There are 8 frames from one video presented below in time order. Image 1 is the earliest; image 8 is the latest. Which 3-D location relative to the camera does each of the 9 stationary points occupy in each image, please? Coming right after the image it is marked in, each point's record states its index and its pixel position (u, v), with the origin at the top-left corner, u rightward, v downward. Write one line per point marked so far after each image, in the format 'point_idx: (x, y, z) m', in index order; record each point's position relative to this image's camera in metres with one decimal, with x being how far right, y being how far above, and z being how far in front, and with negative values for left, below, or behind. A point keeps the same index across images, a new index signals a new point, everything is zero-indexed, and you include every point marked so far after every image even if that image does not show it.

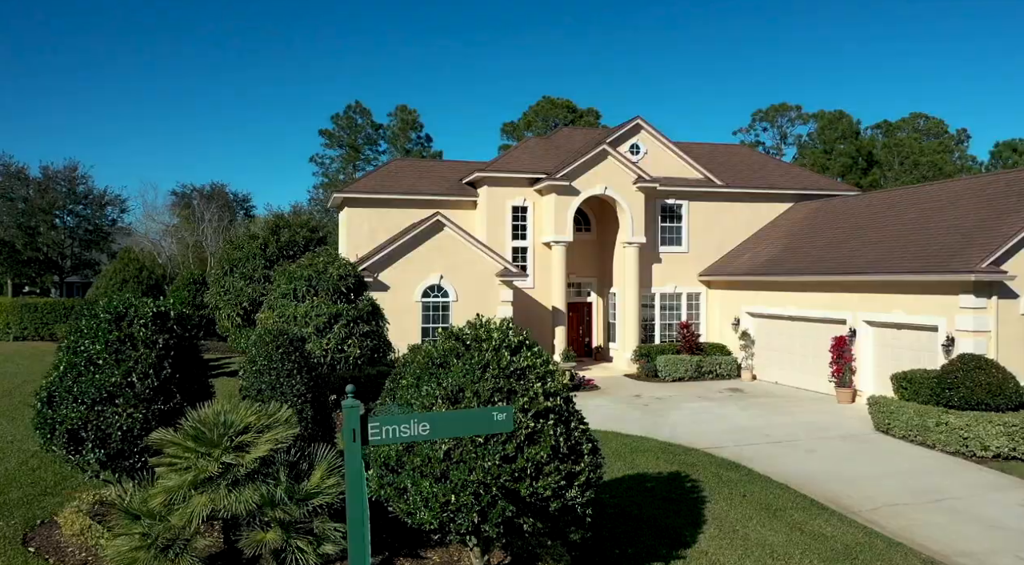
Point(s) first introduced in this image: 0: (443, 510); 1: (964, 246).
0: (-0.6, -1.9, +7.0) m
1: (+9.3, +0.8, +16.9) m
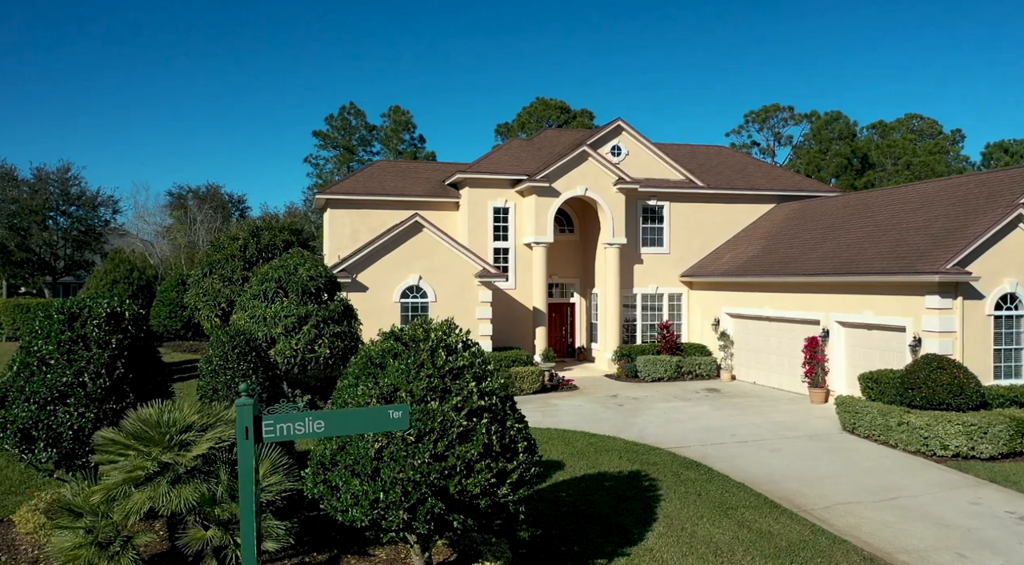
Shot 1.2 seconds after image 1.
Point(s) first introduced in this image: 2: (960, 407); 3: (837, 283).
0: (-1.2, -1.9, +7.1) m
1: (+8.7, +0.7, +17.0) m
2: (+7.8, -2.2, +14.4) m
3: (+7.5, 0.0, +19.1) m
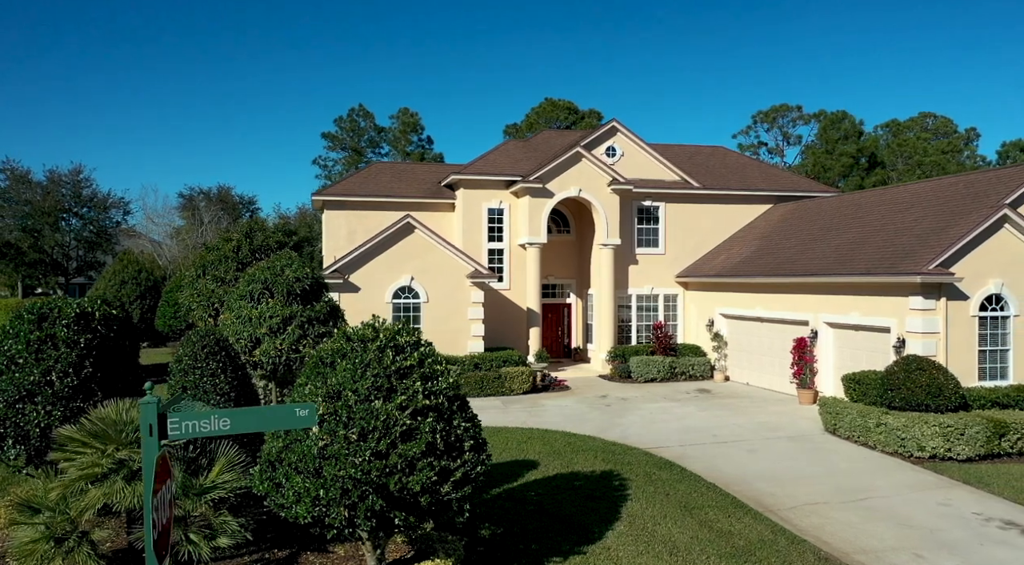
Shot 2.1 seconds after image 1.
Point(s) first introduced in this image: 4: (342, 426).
0: (-1.7, -2.0, +7.3) m
1: (+8.3, +0.7, +16.9) m
2: (+7.4, -2.2, +14.3) m
3: (+7.2, 0.0, +19.1) m
4: (-1.5, -1.3, +7.4) m
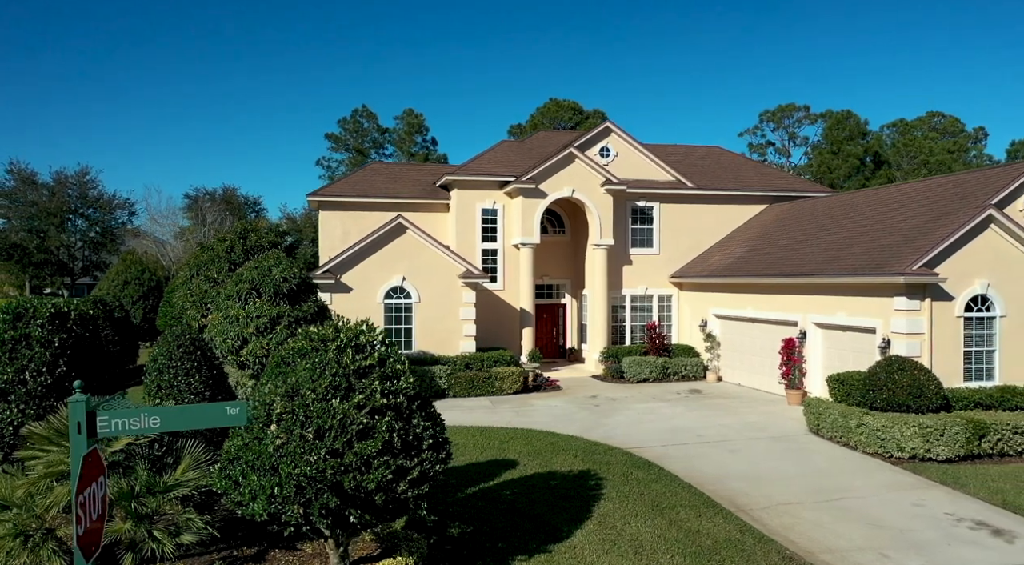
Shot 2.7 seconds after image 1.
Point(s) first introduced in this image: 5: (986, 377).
0: (-2.2, -2.0, +7.4) m
1: (+8.0, +0.7, +16.9) m
2: (+7.1, -2.2, +14.3) m
3: (+7.0, 0.0, +19.0) m
4: (-1.9, -1.3, +7.5) m
5: (+9.4, -1.9, +16.4) m
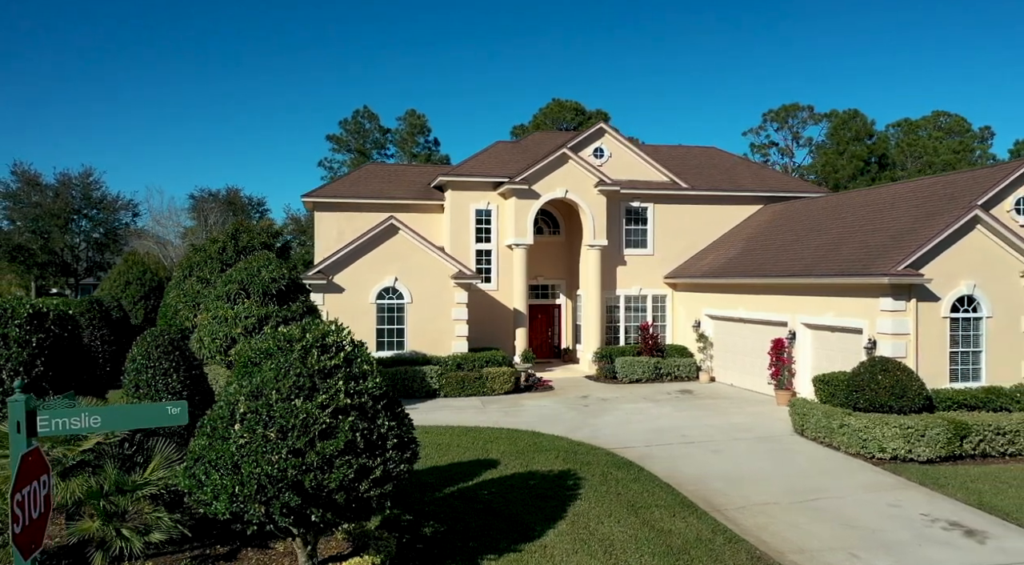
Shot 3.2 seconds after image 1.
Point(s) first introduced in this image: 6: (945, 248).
0: (-2.5, -2.0, +7.4) m
1: (+7.7, +0.7, +16.9) m
2: (+6.8, -2.2, +14.3) m
3: (+6.7, -0.1, +19.0) m
4: (-2.3, -1.3, +7.6) m
5: (+9.1, -1.9, +16.4) m
6: (+8.4, +0.7, +16.1) m
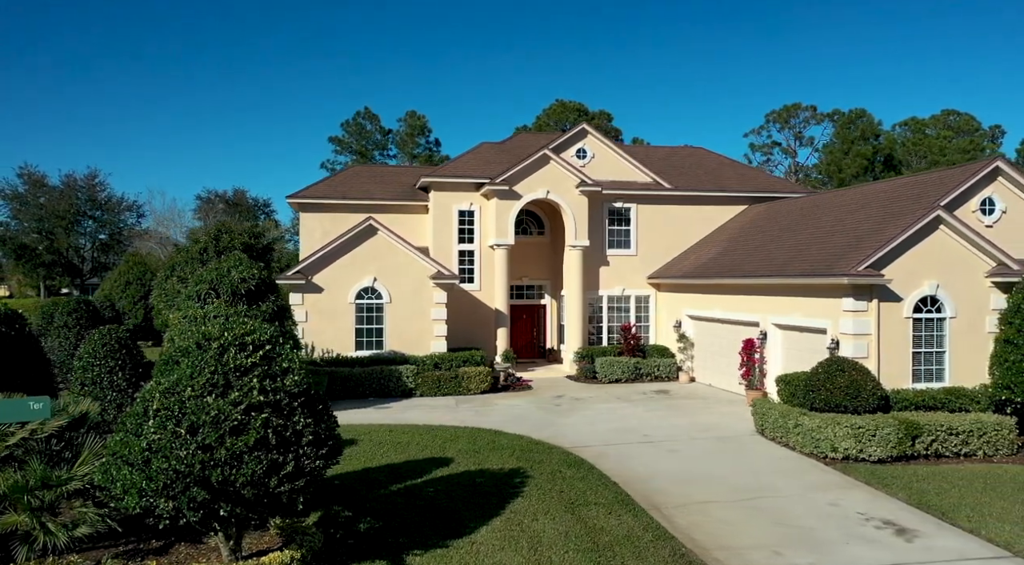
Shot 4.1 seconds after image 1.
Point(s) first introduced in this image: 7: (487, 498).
0: (-3.4, -2.0, +7.6) m
1: (+7.0, +0.7, +16.9) m
2: (+6.0, -2.2, +14.3) m
3: (+6.0, -0.1, +19.1) m
4: (-3.2, -1.3, +7.7) m
5: (+8.4, -1.9, +16.4) m
6: (+7.7, +0.7, +16.1) m
7: (-0.4, -3.0, +11.7) m
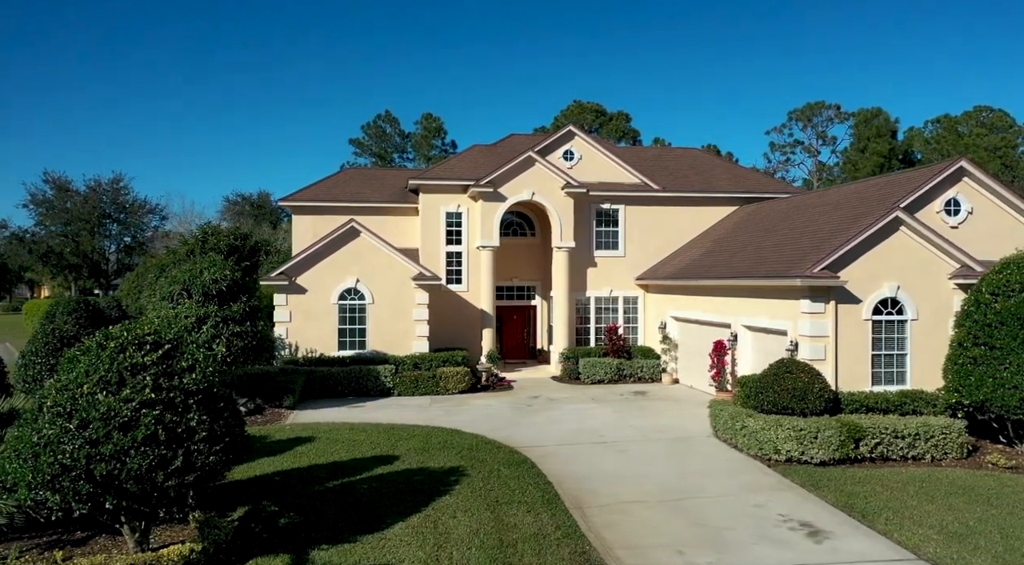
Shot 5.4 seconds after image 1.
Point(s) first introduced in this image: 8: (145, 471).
0: (-4.6, -2.0, +8.0) m
1: (+6.2, +0.7, +16.8) m
2: (+5.1, -2.2, +14.3) m
3: (+5.3, -0.1, +19.0) m
4: (-4.4, -1.3, +8.1) m
5: (+7.6, -1.9, +16.2) m
6: (+6.8, +0.6, +15.9) m
7: (-1.4, -3.1, +11.9) m
8: (-3.6, -1.9, +8.1) m
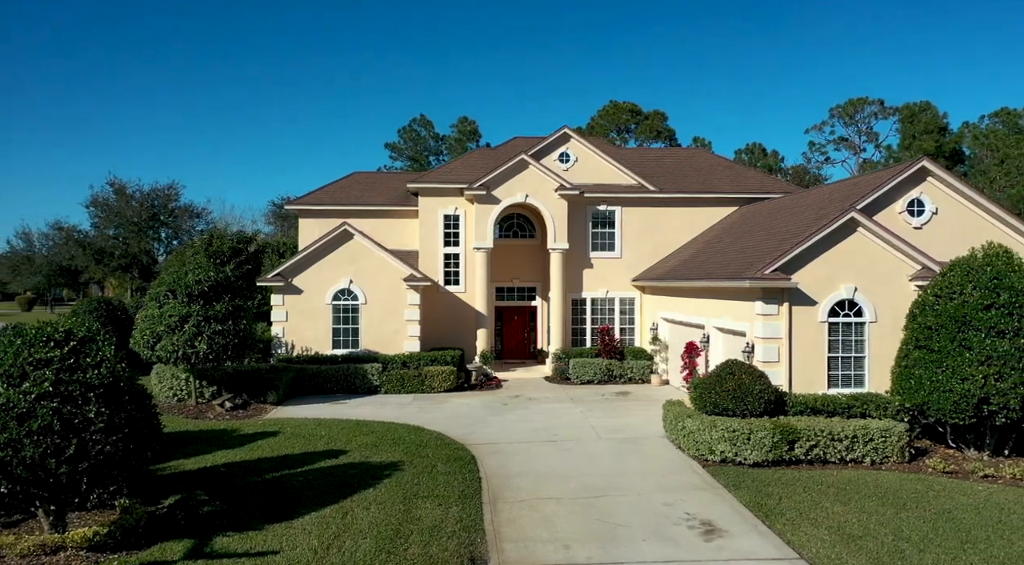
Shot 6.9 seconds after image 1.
0: (-6.1, -2.0, +8.7) m
1: (+5.4, +0.6, +16.8) m
2: (+4.1, -2.3, +14.3) m
3: (+4.6, -0.1, +19.0) m
4: (-5.8, -1.3, +8.8) m
5: (+6.7, -2.0, +16.1) m
6: (+5.9, +0.6, +15.9) m
7: (-2.6, -3.1, +12.4) m
8: (-5.0, -1.9, +8.8) m
